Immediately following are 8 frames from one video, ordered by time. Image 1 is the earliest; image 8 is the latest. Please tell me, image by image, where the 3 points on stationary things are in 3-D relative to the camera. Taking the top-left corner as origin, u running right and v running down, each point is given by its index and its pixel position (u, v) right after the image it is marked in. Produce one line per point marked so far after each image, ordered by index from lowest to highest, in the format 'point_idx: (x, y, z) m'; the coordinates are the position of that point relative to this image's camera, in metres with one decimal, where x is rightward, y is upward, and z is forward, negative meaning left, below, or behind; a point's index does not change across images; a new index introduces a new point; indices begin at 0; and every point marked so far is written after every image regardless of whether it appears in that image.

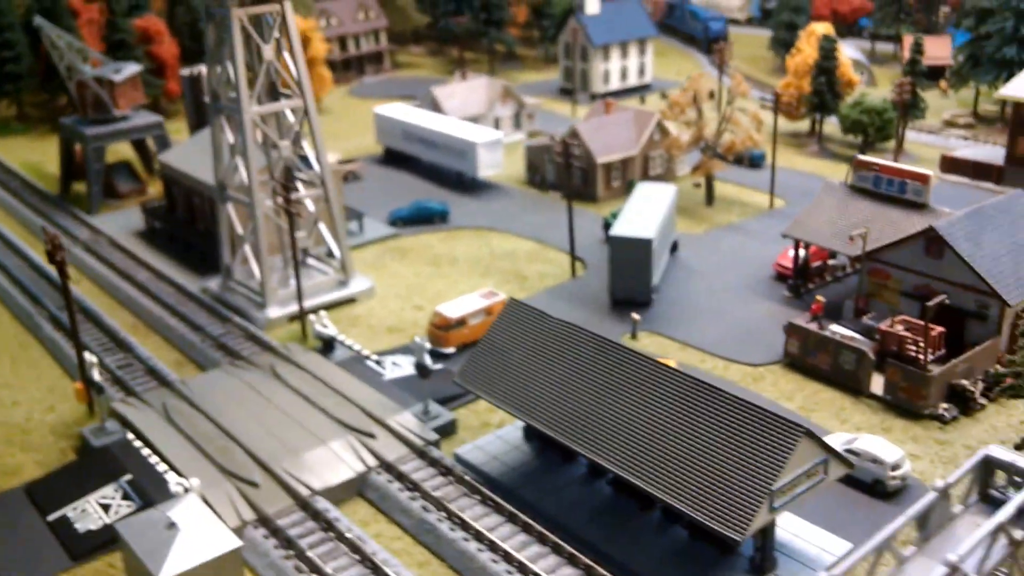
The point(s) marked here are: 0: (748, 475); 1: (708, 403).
0: (+4.2, -3.4, +14.7) m
1: (+3.8, -2.3, +16.0) m
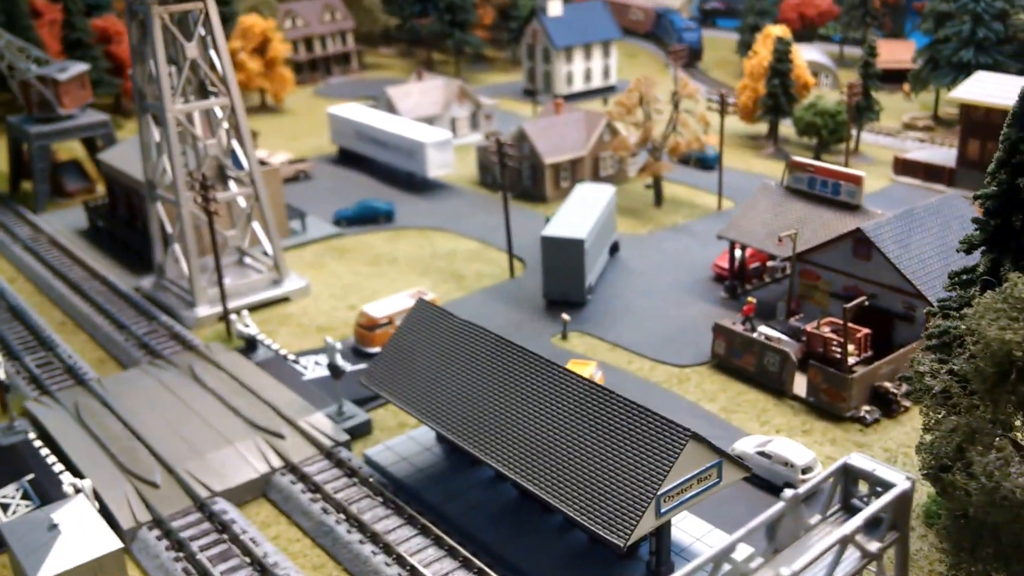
0: (+2.2, -3.3, +14.7) m
1: (+1.8, -2.3, +16.0) m
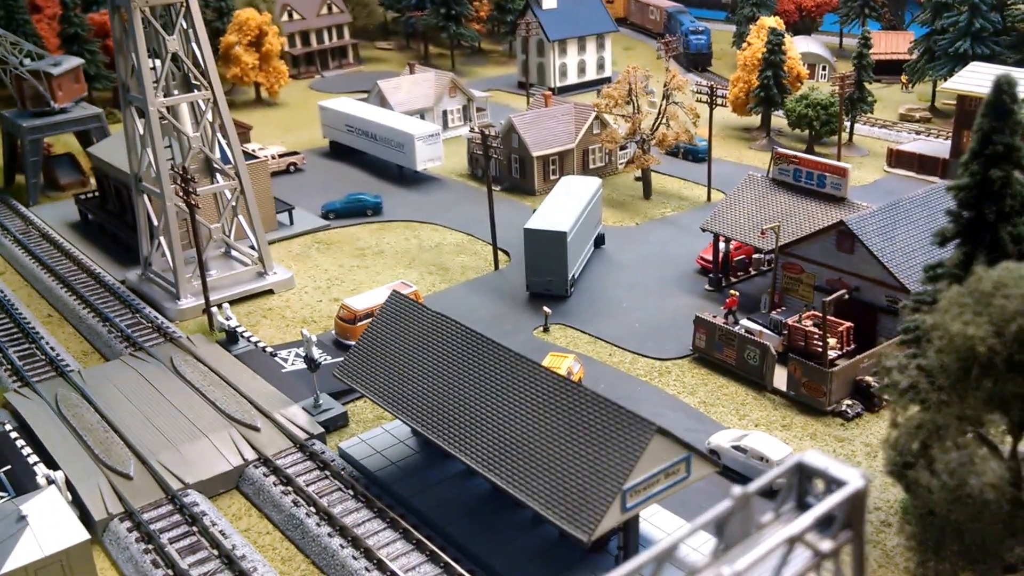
0: (+1.6, -3.2, +14.8) m
1: (+1.2, -2.1, +16.0) m
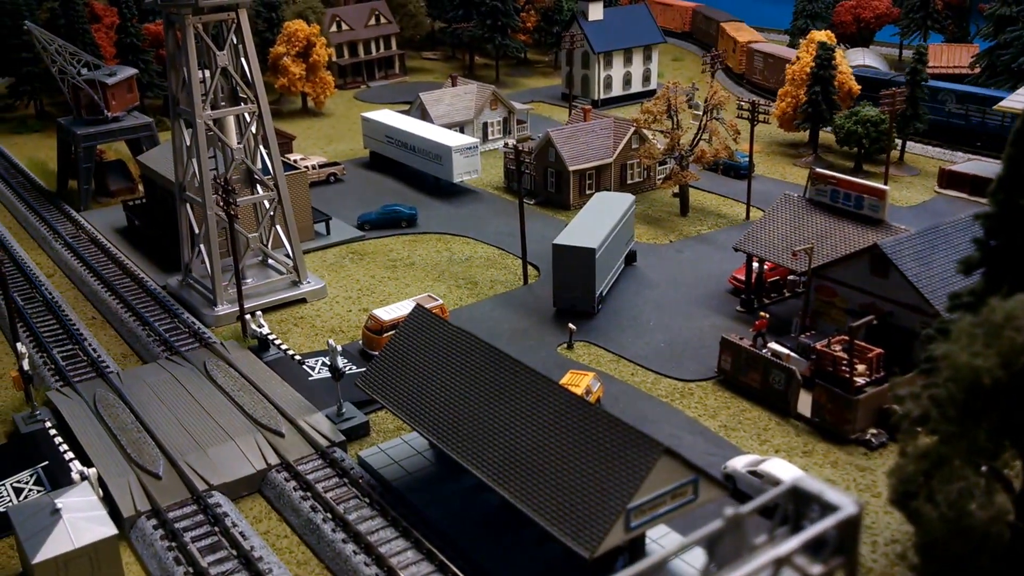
0: (+1.7, -3.6, +15.1) m
1: (+1.4, -2.5, +16.4) m
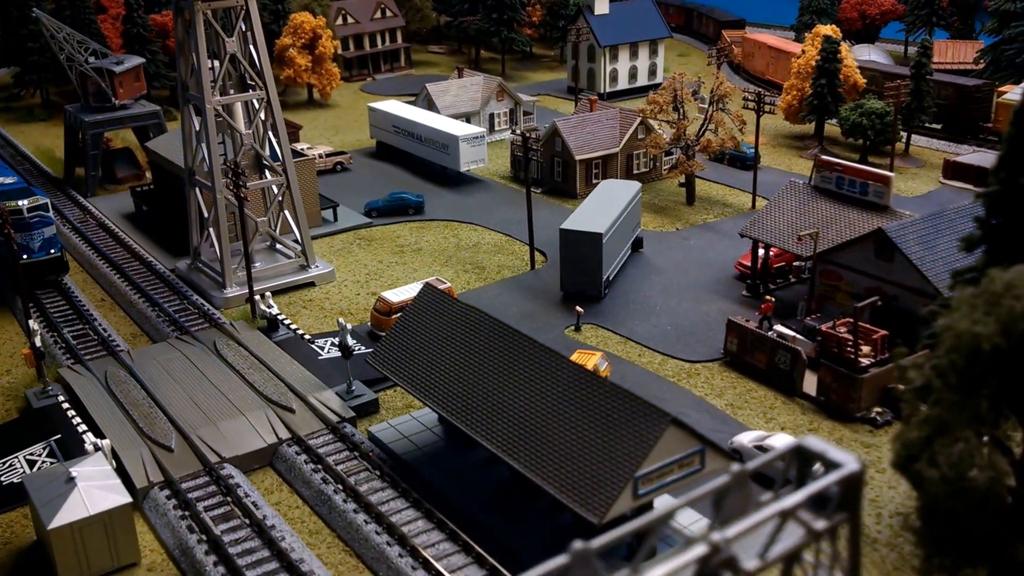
0: (+1.9, -3.1, +15.3) m
1: (+1.6, -2.0, +16.5) m
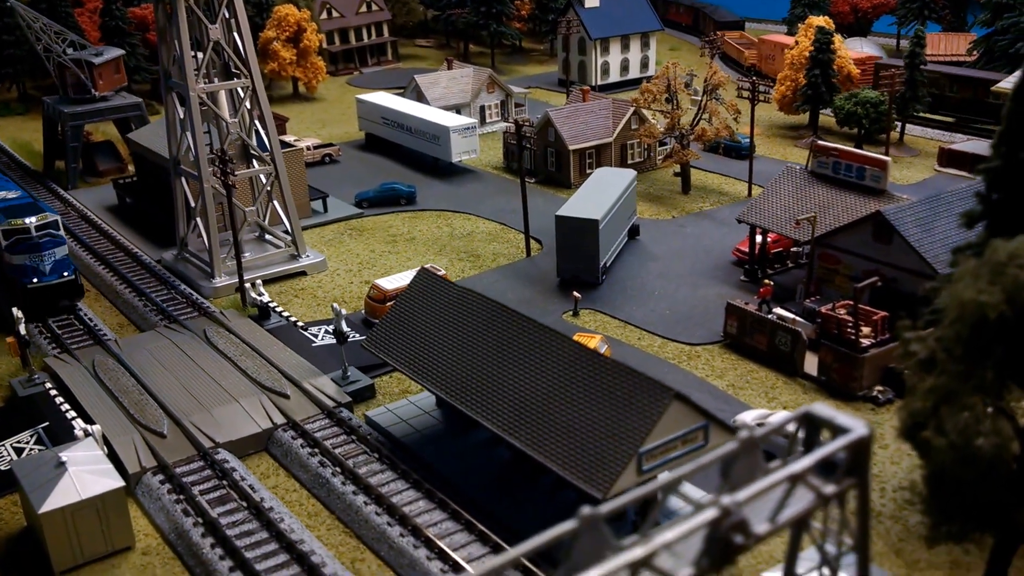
0: (+2.0, -2.6, +14.9) m
1: (+1.6, -1.5, +16.2) m
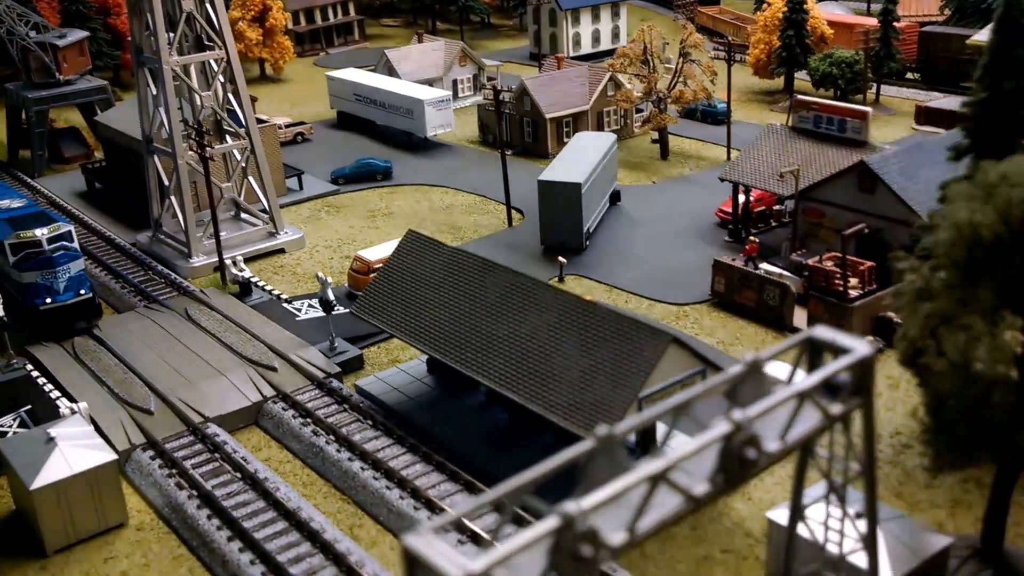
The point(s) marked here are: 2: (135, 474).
0: (+1.9, -1.8, +14.8) m
1: (+1.5, -0.7, +16.0) m
2: (-7.6, -3.8, +17.2) m
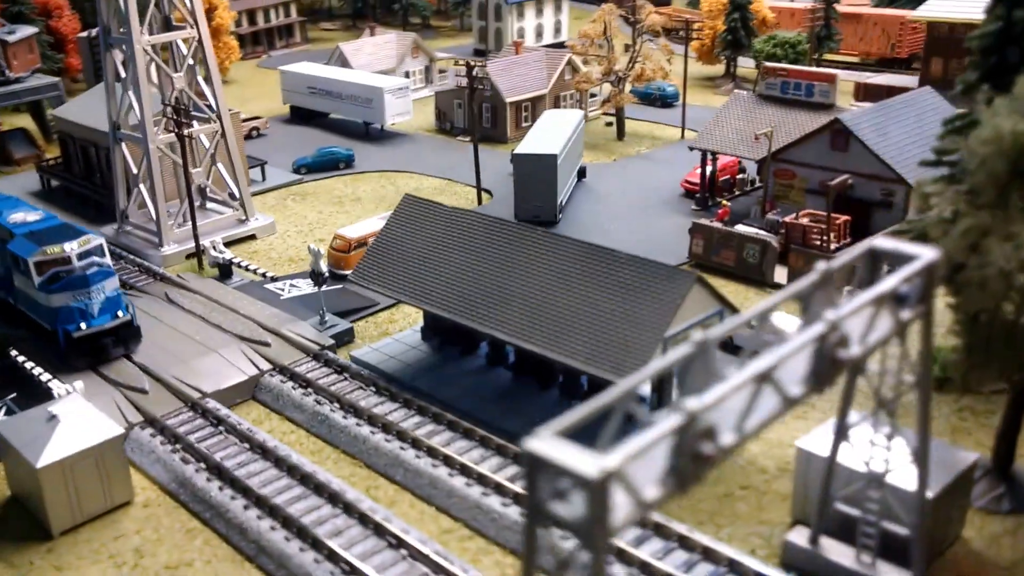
0: (+2.2, -0.8, +14.9) m
1: (+1.6, +0.3, +16.1) m
2: (-7.4, -3.2, +16.7) m
